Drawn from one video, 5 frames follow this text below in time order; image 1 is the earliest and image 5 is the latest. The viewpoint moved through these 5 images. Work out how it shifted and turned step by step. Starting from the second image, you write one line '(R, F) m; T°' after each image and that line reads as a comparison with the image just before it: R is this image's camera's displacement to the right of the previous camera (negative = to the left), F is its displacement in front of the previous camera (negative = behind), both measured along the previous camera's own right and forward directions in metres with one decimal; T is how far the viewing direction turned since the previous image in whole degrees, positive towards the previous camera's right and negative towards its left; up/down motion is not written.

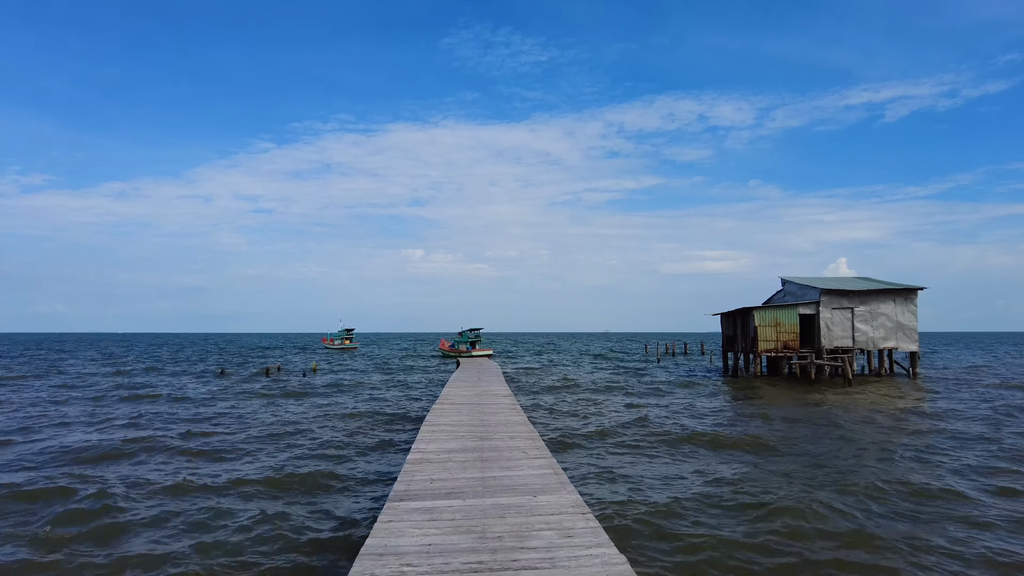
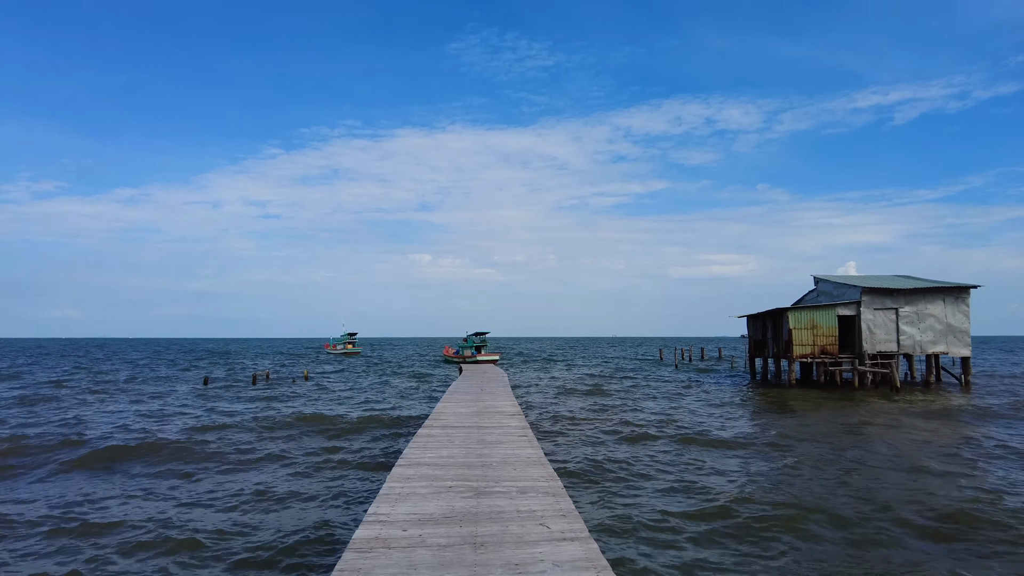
(0.0, +2.4) m; -1°
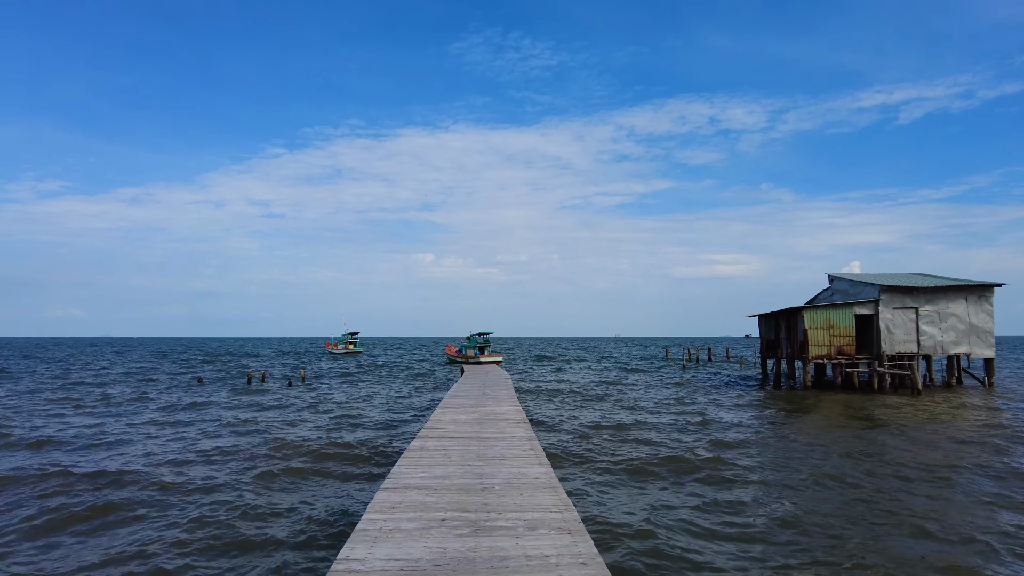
(0.0, +0.9) m; 0°
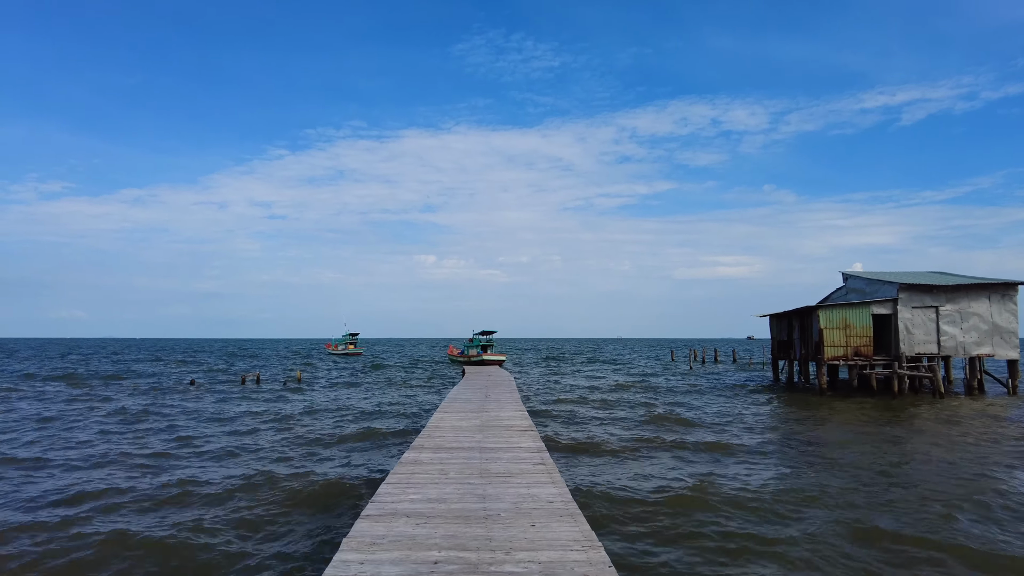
(-0.1, +0.9) m; 0°
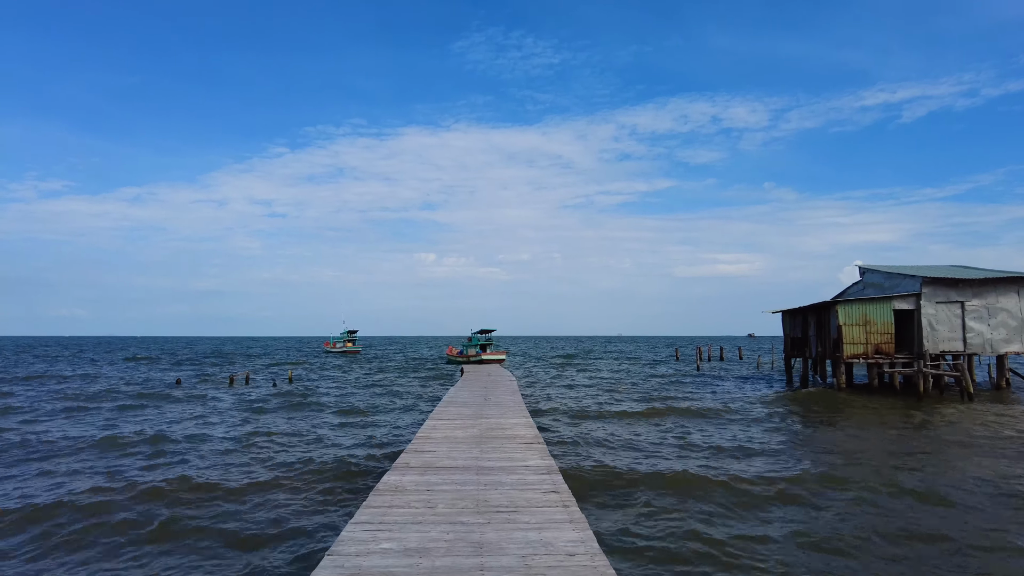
(0.0, +1.2) m; 0°
